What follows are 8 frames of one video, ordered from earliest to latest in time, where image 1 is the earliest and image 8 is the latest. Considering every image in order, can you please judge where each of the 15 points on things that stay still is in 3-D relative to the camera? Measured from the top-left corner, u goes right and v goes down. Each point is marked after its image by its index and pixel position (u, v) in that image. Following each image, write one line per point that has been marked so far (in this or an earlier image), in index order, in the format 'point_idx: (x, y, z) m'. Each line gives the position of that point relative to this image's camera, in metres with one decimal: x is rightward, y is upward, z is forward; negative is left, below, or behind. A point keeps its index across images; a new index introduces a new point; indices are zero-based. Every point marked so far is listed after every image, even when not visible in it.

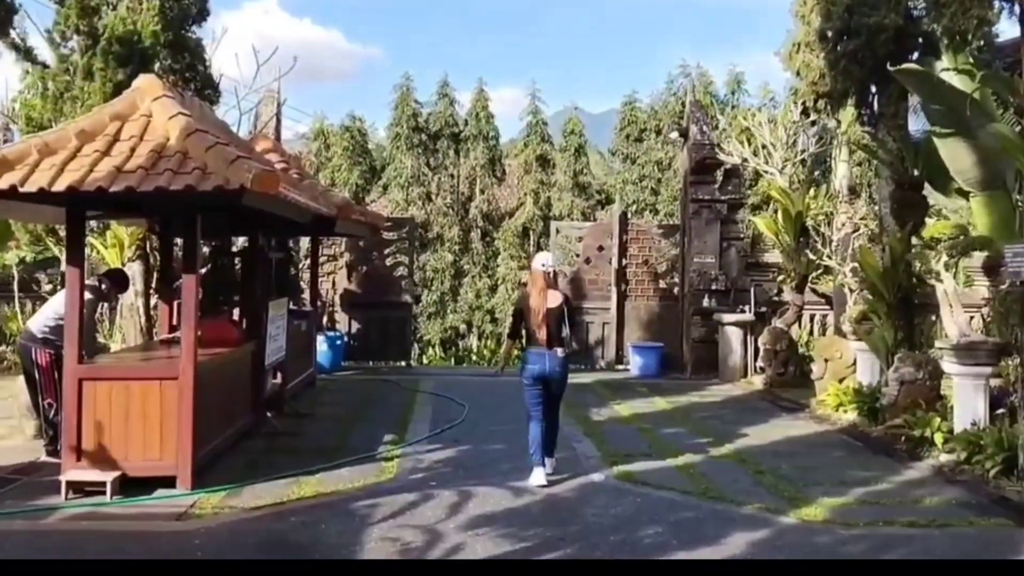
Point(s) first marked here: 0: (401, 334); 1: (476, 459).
0: (-1.3, -0.5, +12.9) m
1: (-0.2, -1.1, +7.3) m
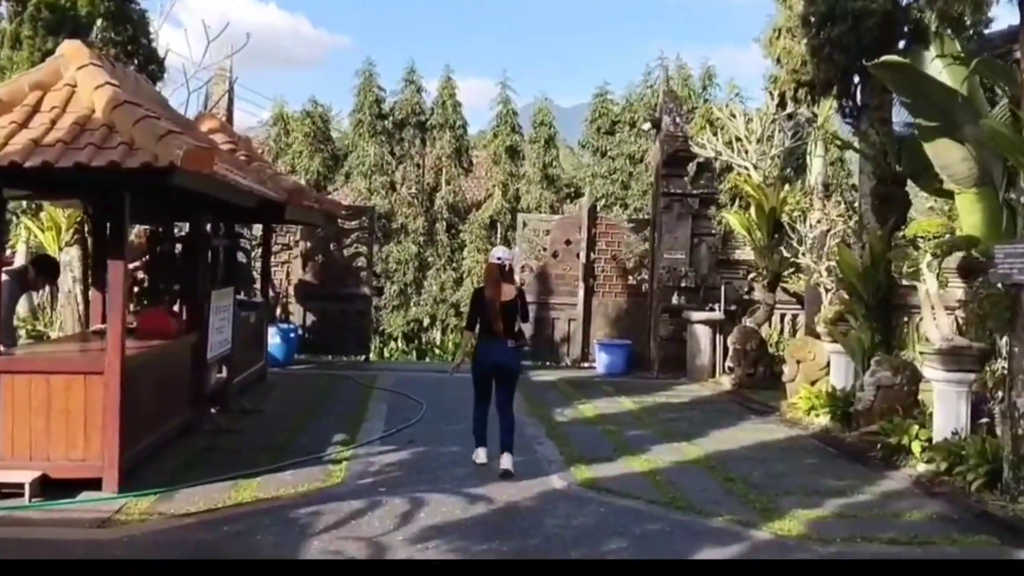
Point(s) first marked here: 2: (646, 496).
0: (-1.7, -0.4, +12.4) m
1: (-0.5, -1.1, +6.8) m
2: (+0.7, -1.1, +6.0) m
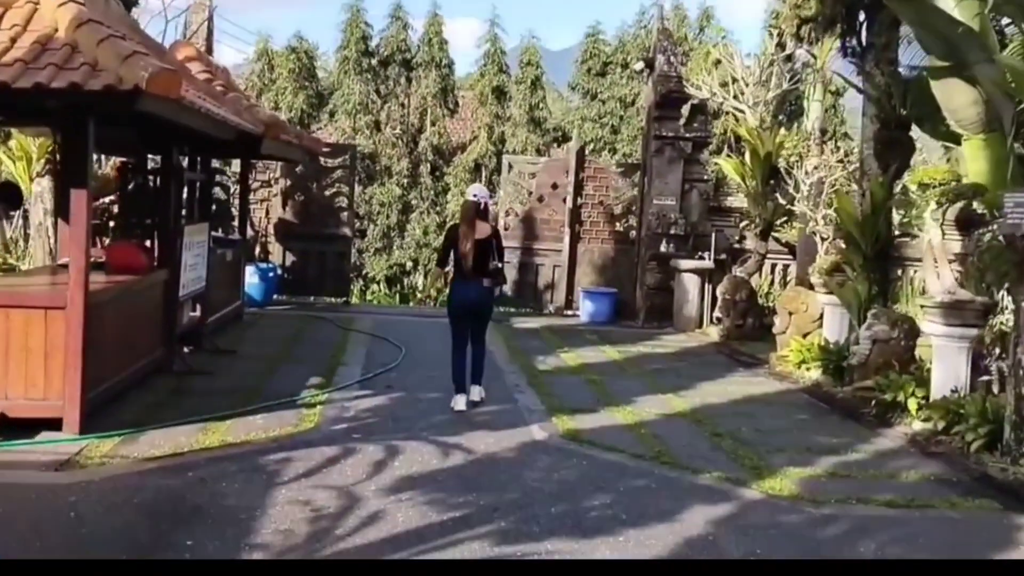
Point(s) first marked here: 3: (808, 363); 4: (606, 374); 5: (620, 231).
0: (-1.9, +0.2, +12.1) m
1: (-0.6, -0.7, +6.6) m
2: (+0.6, -0.8, +5.8) m
3: (+2.3, -0.6, +8.7) m
4: (+0.7, -0.6, +8.4) m
5: (+1.2, +0.6, +12.4) m
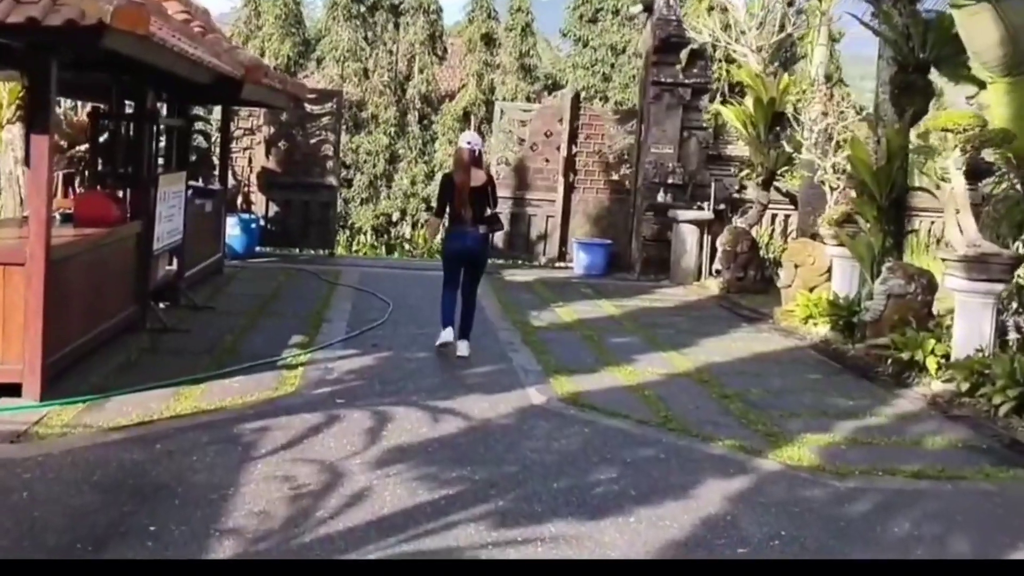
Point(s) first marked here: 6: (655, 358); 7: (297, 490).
0: (-1.9, +0.7, +11.6) m
1: (-0.6, -0.5, +6.2) m
2: (+0.6, -0.6, +5.4) m
3: (+2.2, -0.2, +8.3) m
4: (+0.6, -0.3, +8.0) m
5: (+1.1, +1.2, +12.0) m
6: (+0.9, -0.4, +7.1) m
7: (-0.7, -0.7, +3.9) m
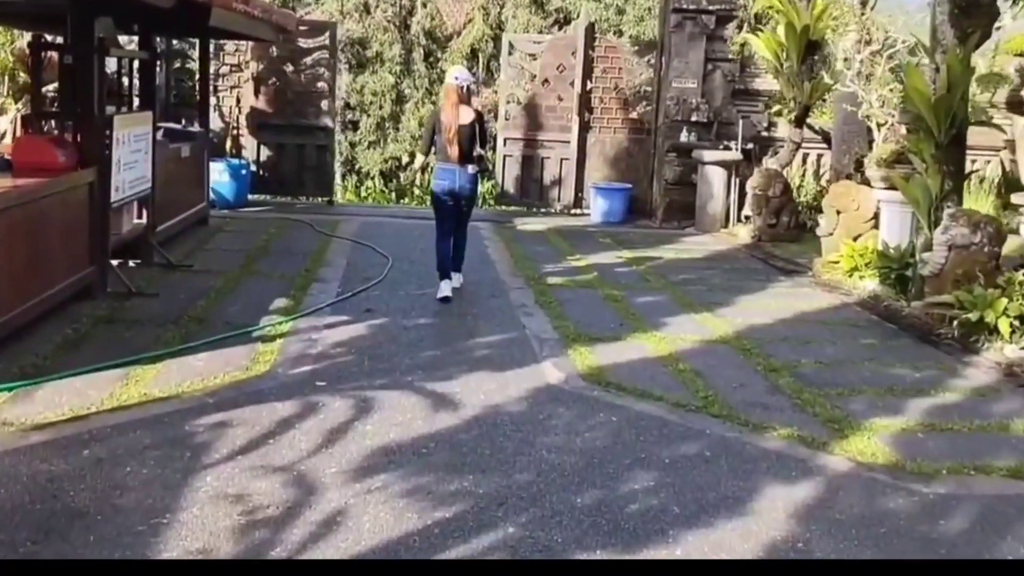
0: (-1.8, +1.2, +10.7) m
1: (-0.6, -0.3, +5.3) m
2: (+0.6, -0.4, +4.6) m
3: (+2.3, +0.1, +7.4) m
4: (+0.7, 0.0, +7.1) m
5: (+1.2, +1.7, +11.0) m
6: (+1.0, -0.2, +6.2) m
7: (-0.7, -0.6, +3.0) m
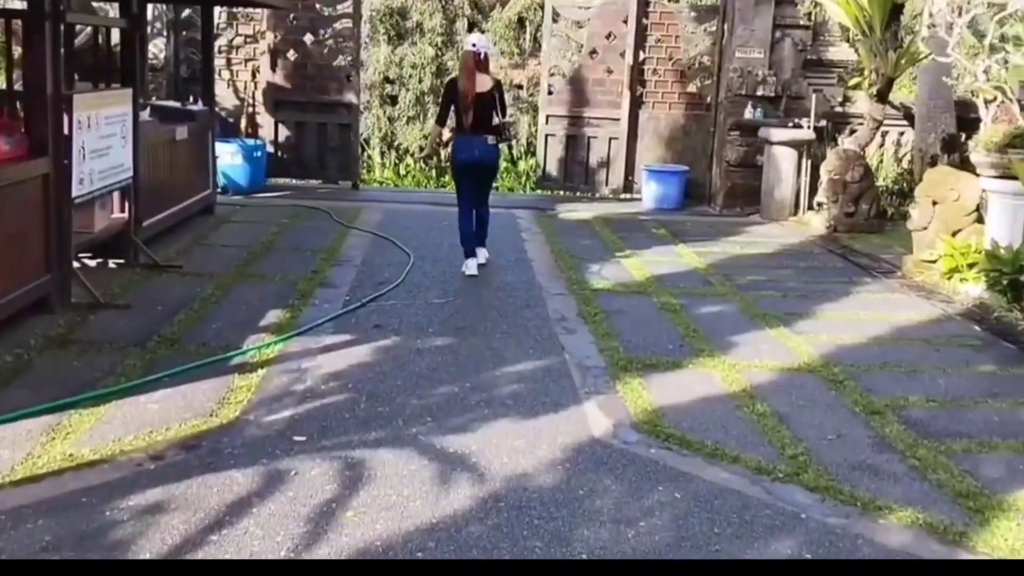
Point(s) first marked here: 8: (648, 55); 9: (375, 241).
0: (-1.5, +1.2, +9.7) m
1: (-0.5, -0.3, +4.3) m
2: (+0.7, -0.5, +3.5) m
3: (+2.5, +0.1, +6.3) m
4: (+0.9, 0.0, +6.0) m
5: (+1.6, +1.7, +9.9) m
6: (+1.1, -0.2, +5.2) m
7: (-0.7, -0.7, +2.1) m
8: (+1.2, +2.0, +9.8) m
9: (-0.9, +0.3, +7.1) m
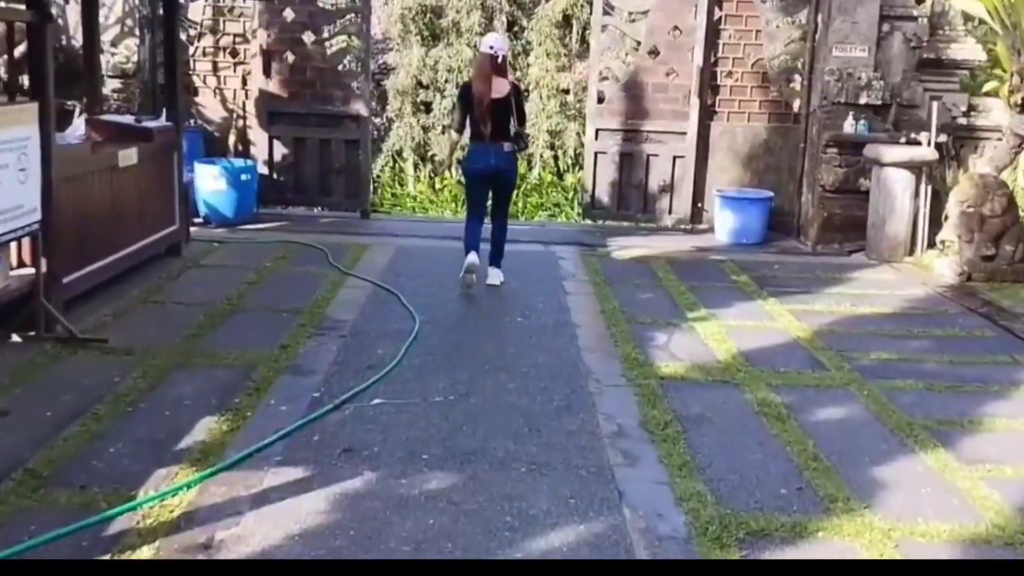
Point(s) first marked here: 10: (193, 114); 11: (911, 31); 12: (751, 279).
0: (-1.1, +0.9, +8.2) m
1: (-0.4, -0.7, +2.8) m
2: (+0.8, -0.9, +1.9) m
3: (+2.7, -0.3, +4.5) m
4: (+1.1, -0.4, +4.4) m
5: (+1.9, +1.4, +8.2) m
6: (+1.2, -0.6, +3.5) m
7: (-0.7, -1.1, +0.5) m
8: (+1.5, +1.7, +8.2) m
9: (-0.7, 0.0, +5.6) m
10: (-2.3, +1.3, +8.2) m
11: (+2.6, +1.7, +7.4) m
12: (+1.4, +0.1, +6.5) m
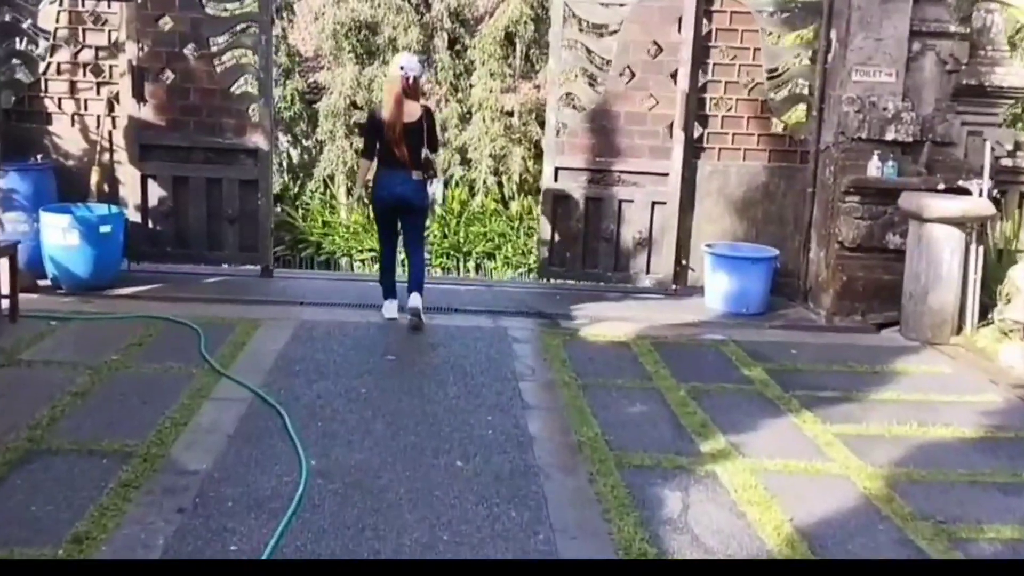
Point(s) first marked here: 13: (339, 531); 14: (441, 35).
0: (-1.5, +0.5, +6.4) m
1: (-0.5, -1.0, +1.0) m
2: (+0.7, -1.2, +0.2) m
3: (+2.5, -0.7, +3.0) m
4: (+0.9, -0.8, +2.7) m
5: (+1.6, +0.9, +6.6) m
6: (+1.1, -1.0, +1.9) m
7: (-0.7, -1.4, -1.3) m
8: (+1.2, +1.2, +6.6) m
9: (-0.9, -0.5, +3.8) m
10: (-2.6, +0.8, +6.4) m
11: (+2.3, +1.2, +5.8) m
12: (+1.1, -0.4, +4.9) m
13: (-0.4, -0.6, +3.0) m
14: (-0.6, +2.1, +8.8) m
